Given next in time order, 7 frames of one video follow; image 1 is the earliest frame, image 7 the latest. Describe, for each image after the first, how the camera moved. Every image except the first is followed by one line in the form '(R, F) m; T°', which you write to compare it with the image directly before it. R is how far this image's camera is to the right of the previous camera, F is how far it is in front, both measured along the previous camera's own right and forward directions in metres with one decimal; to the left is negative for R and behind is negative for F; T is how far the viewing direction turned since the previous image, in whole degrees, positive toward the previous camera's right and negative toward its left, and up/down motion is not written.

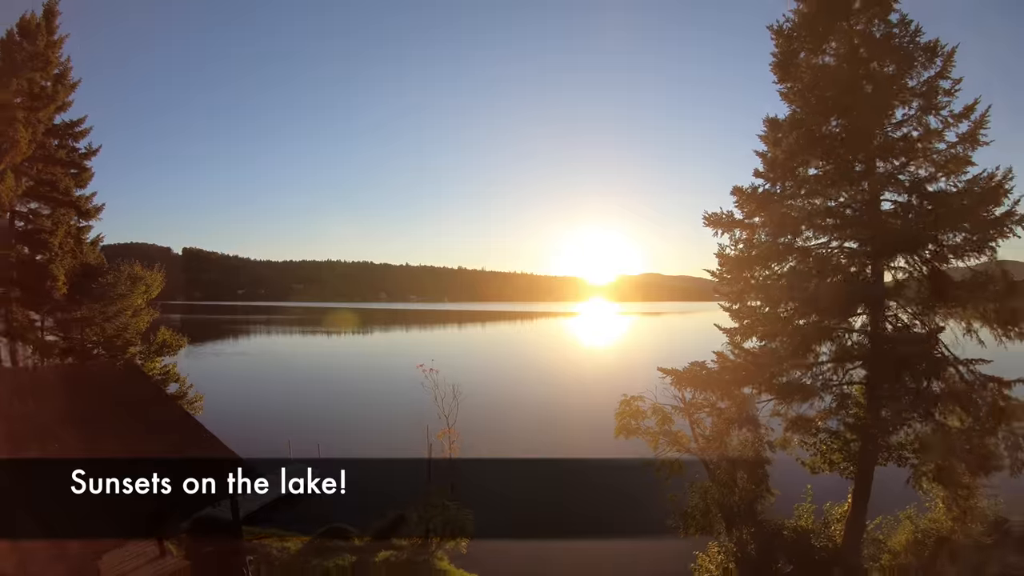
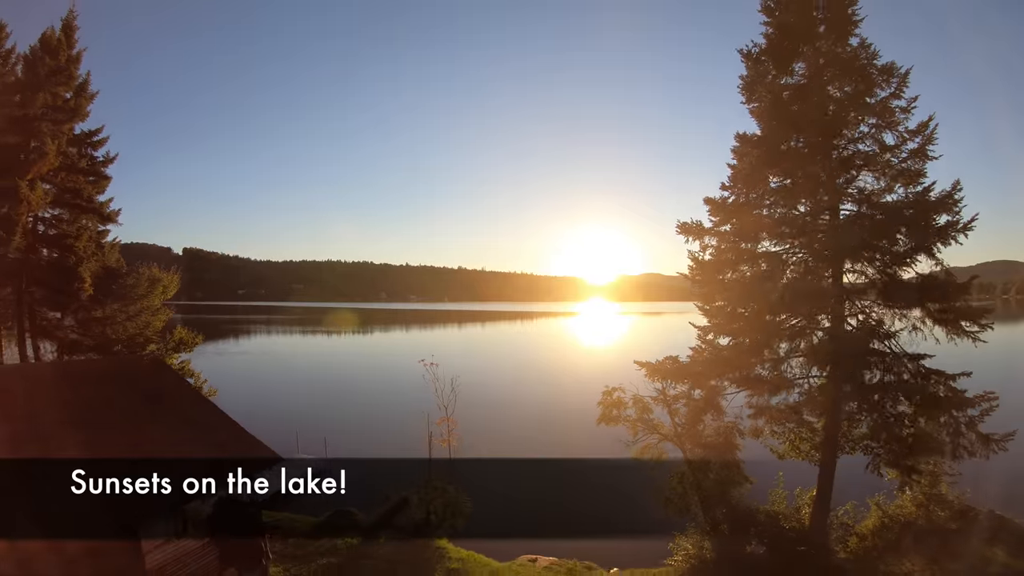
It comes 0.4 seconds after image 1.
(+0.2, -1.0) m; 0°
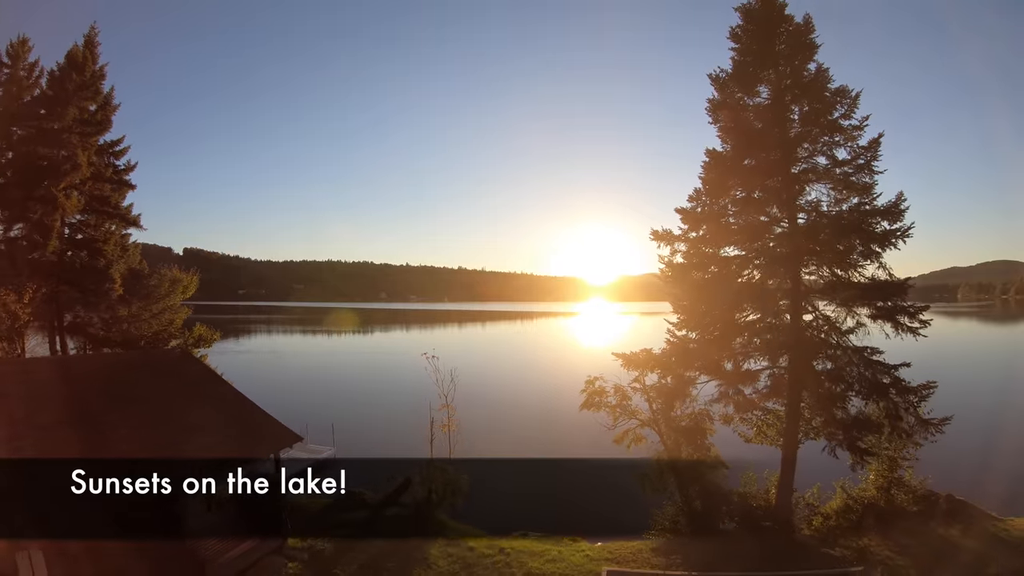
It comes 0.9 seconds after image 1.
(+0.2, -1.3) m; 0°
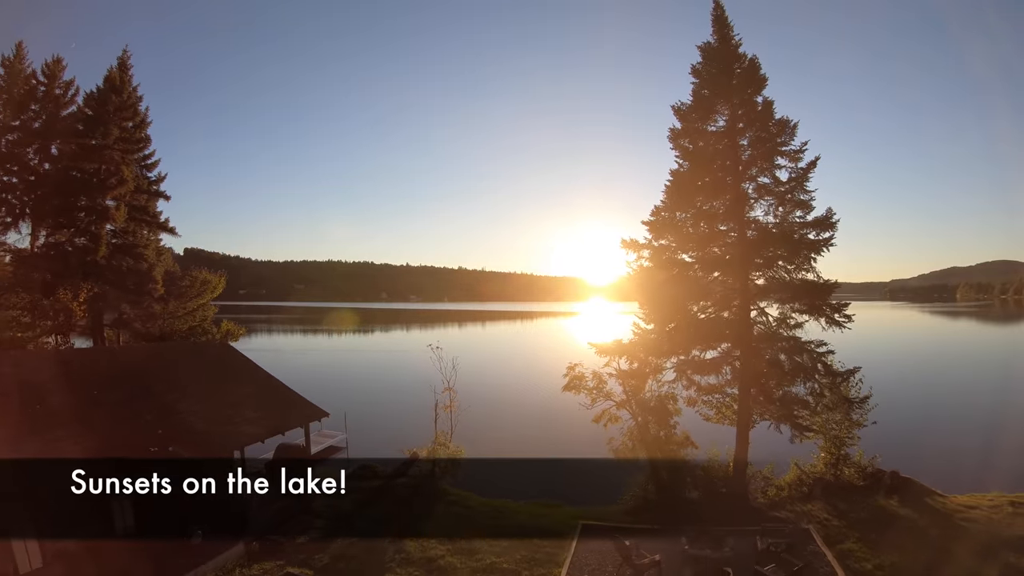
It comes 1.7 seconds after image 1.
(+0.2, -2.1) m; 0°
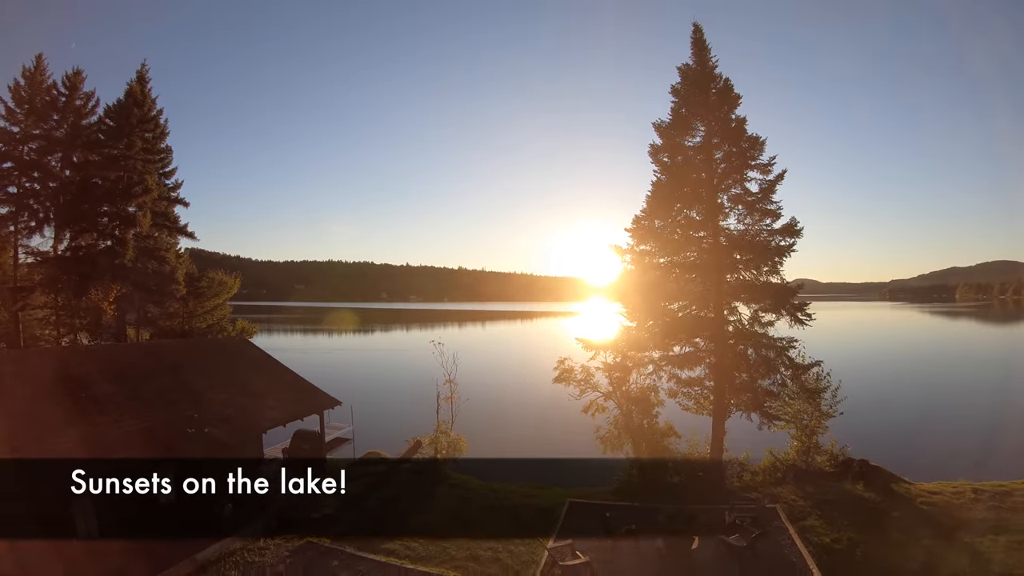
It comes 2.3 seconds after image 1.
(+0.1, -1.4) m; 0°
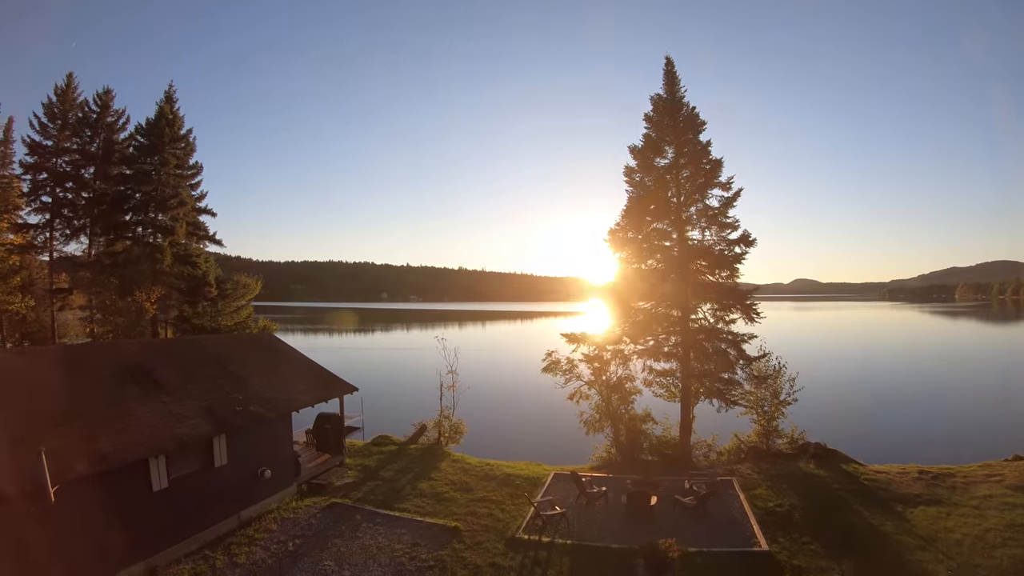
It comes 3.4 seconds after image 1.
(+0.2, -2.4) m; 0°
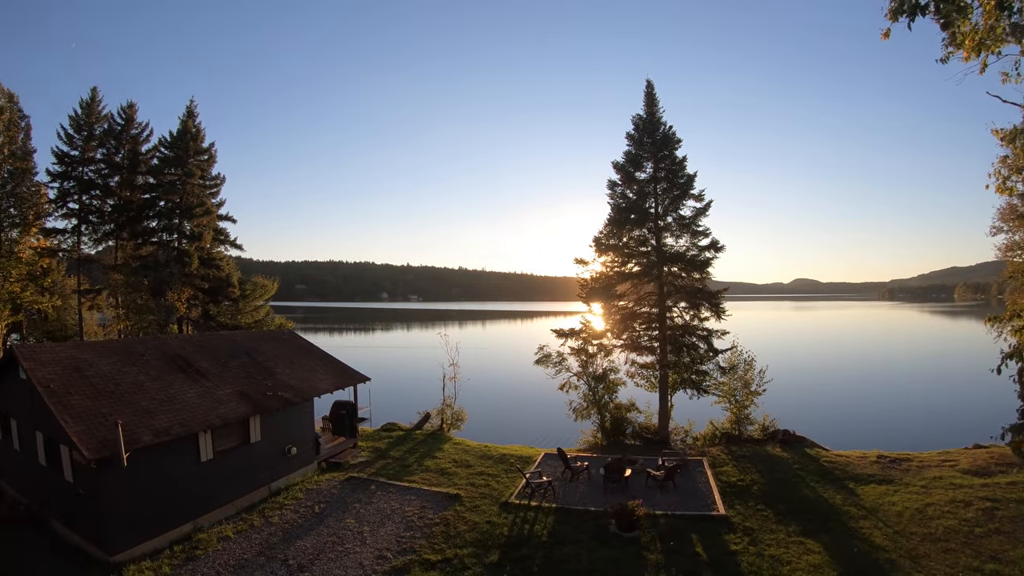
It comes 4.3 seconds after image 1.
(+0.2, -2.1) m; 0°
